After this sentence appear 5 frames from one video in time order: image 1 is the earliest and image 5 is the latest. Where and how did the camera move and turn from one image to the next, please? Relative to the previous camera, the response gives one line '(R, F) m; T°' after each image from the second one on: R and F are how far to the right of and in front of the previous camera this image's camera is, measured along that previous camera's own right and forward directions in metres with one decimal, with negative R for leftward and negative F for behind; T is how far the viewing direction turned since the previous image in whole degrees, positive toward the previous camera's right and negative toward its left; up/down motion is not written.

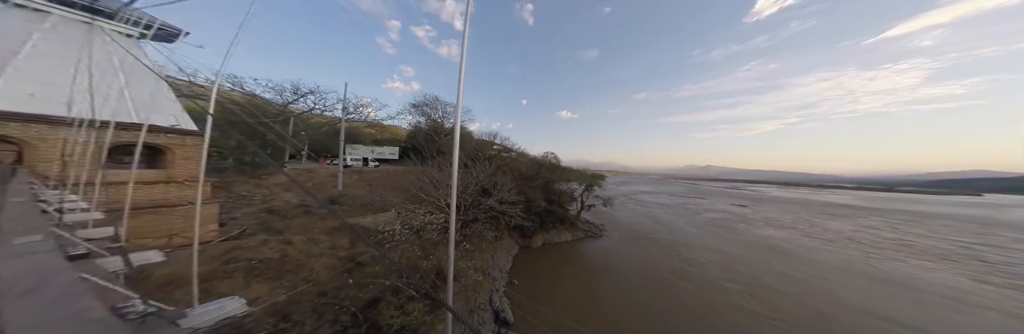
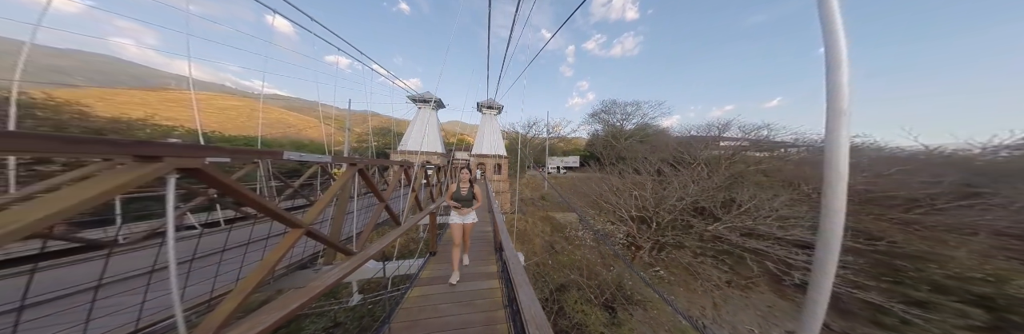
(-0.9, -0.5) m; -51°
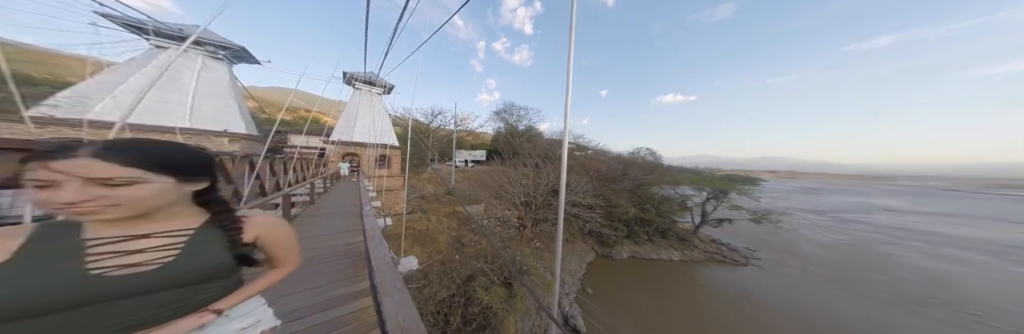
(+0.4, -0.1) m; +28°
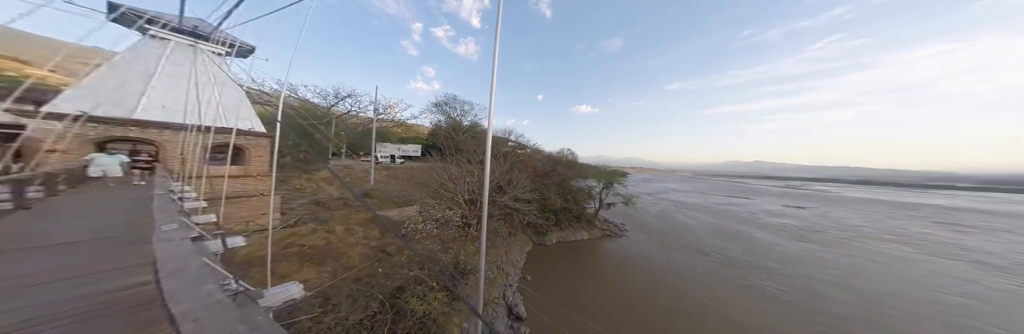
(+0.4, +0.1) m; +18°
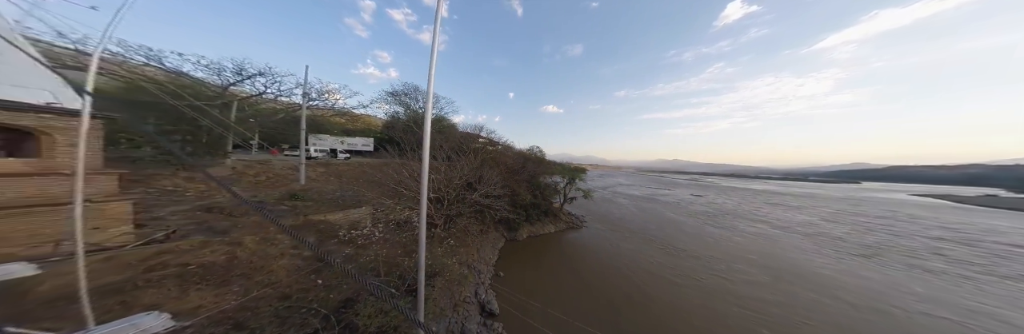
(+0.3, +0.2) m; +10°
